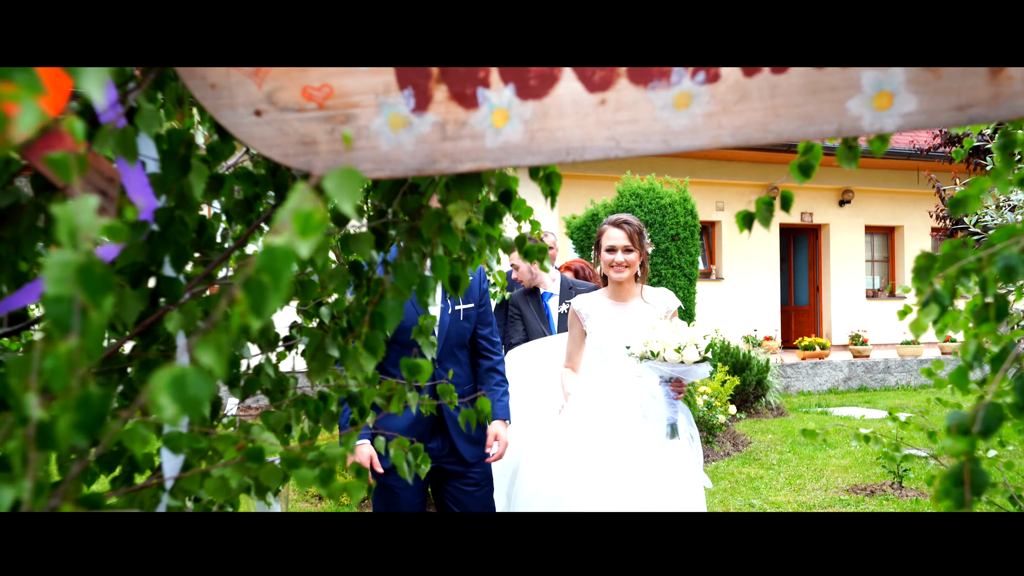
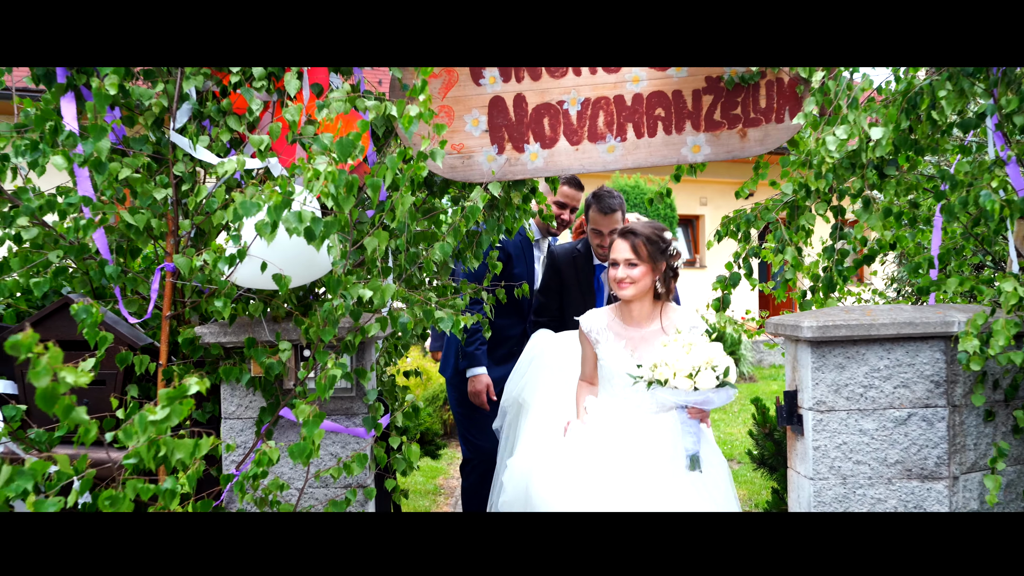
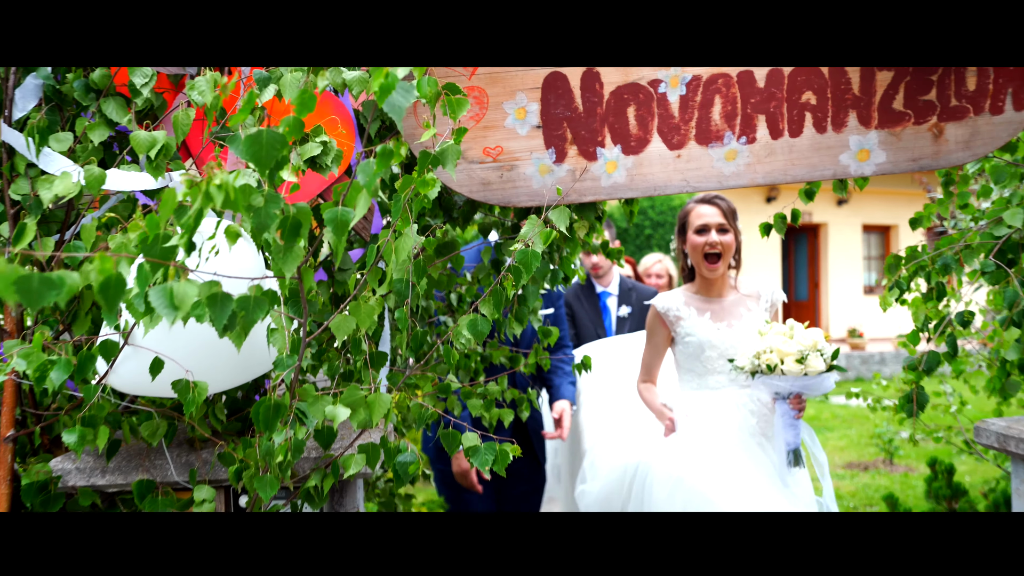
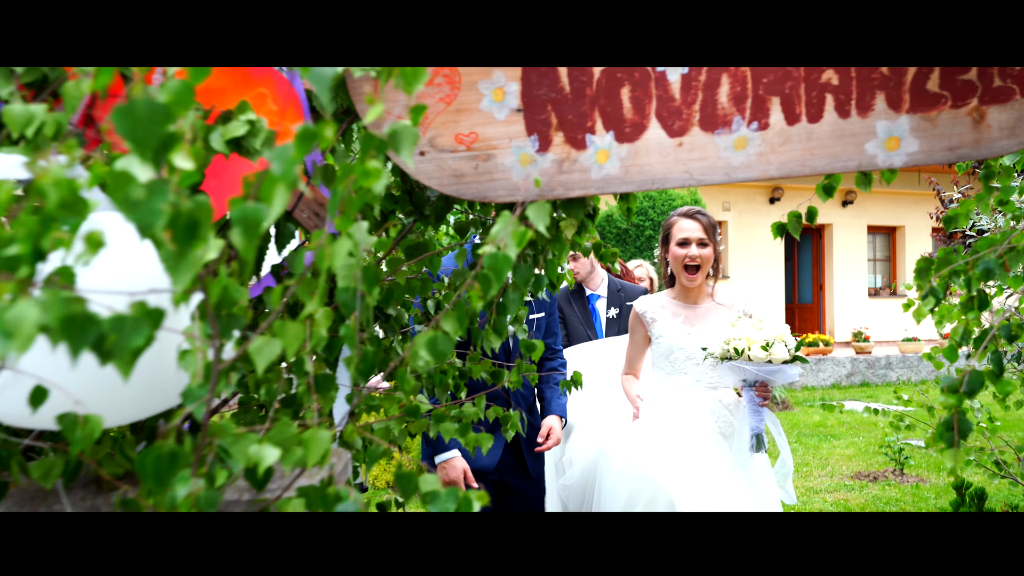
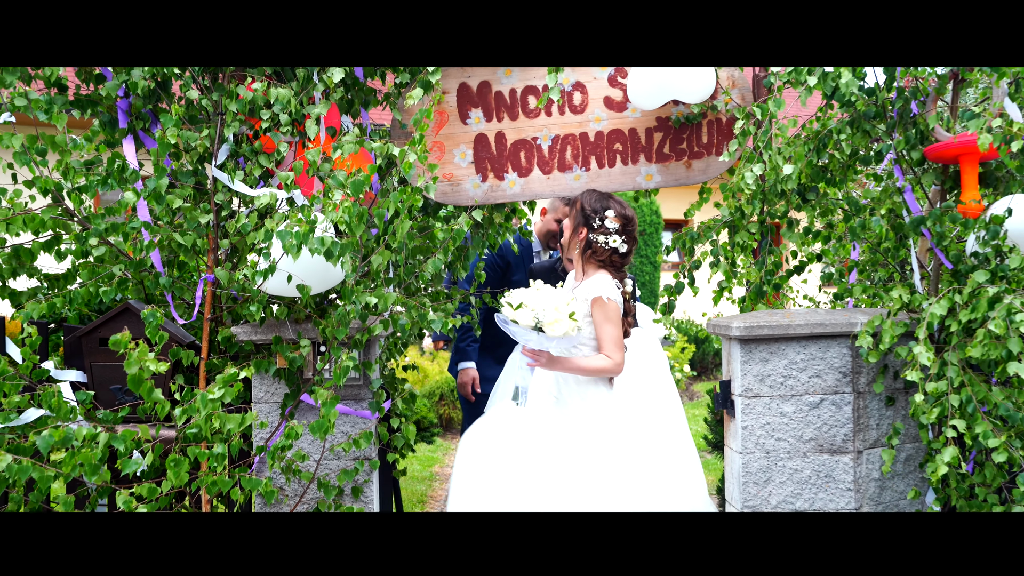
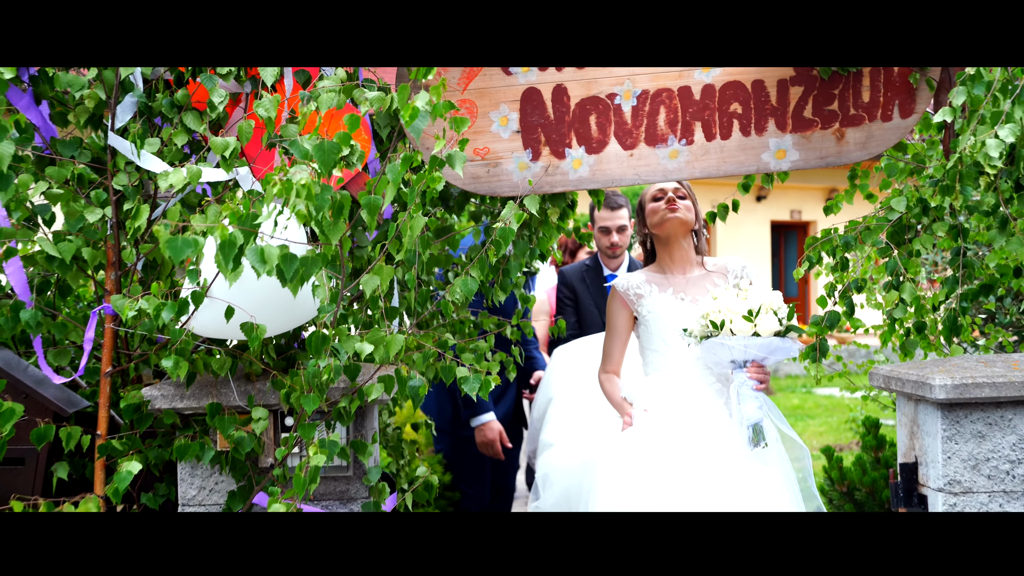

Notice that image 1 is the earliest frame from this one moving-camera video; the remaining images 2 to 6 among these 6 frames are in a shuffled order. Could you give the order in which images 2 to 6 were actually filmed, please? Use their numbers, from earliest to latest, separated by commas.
4, 3, 6, 2, 5
